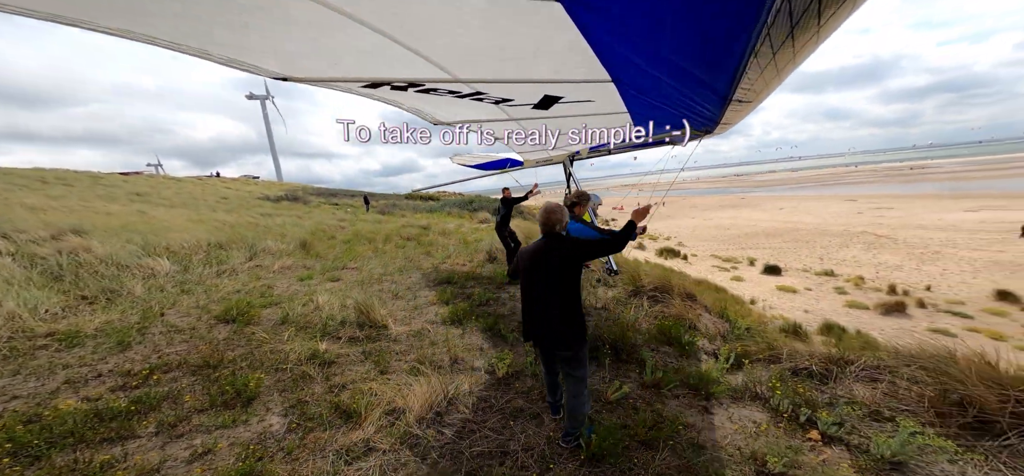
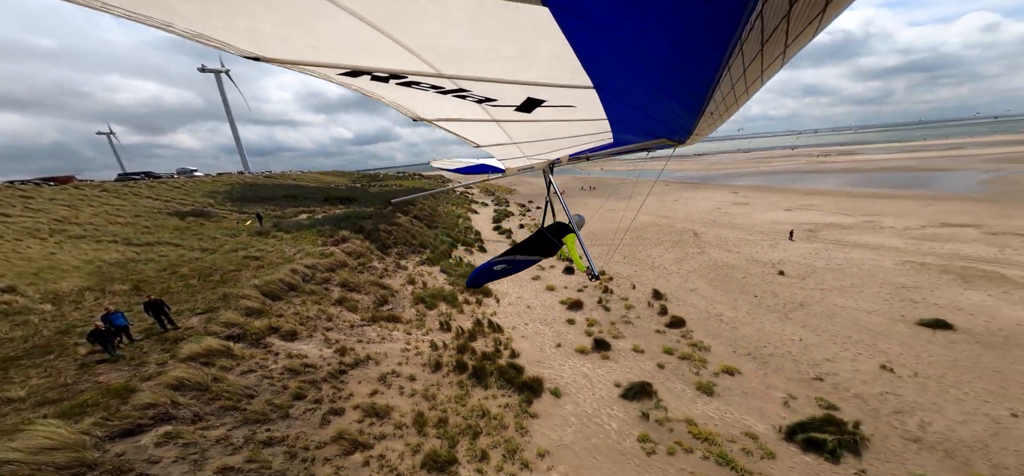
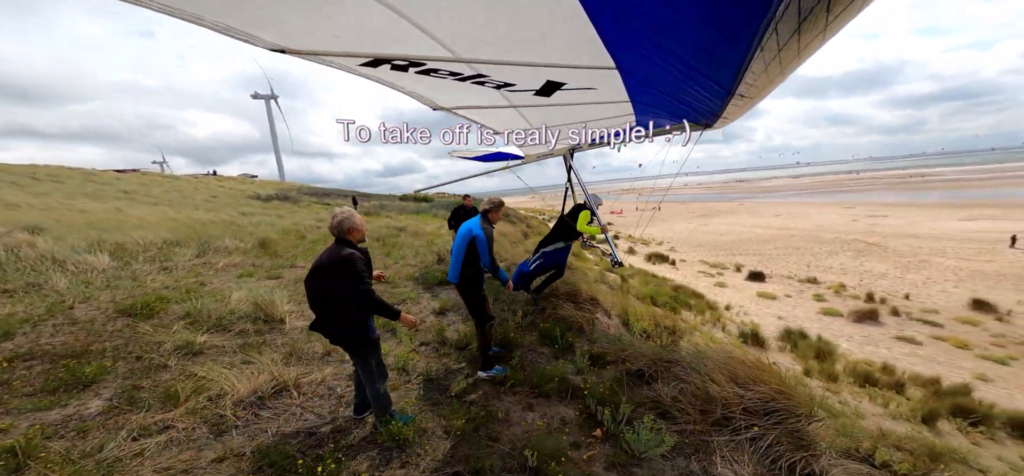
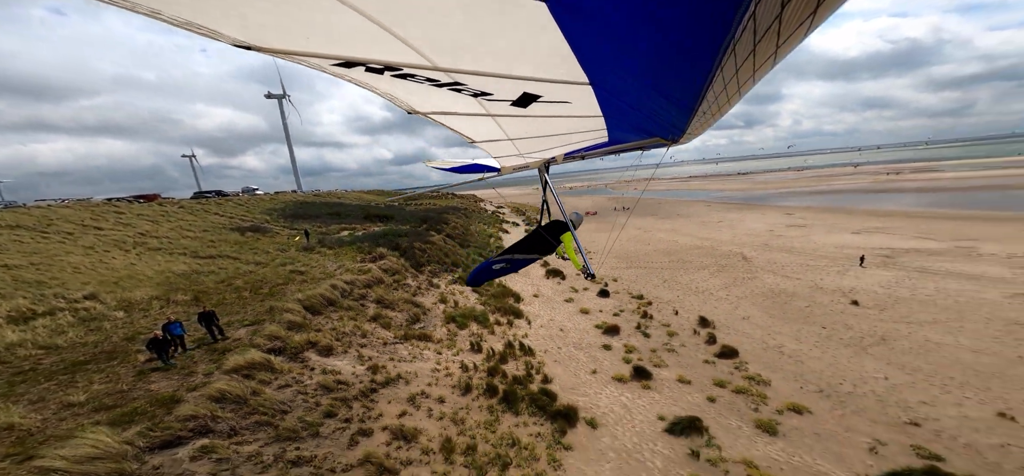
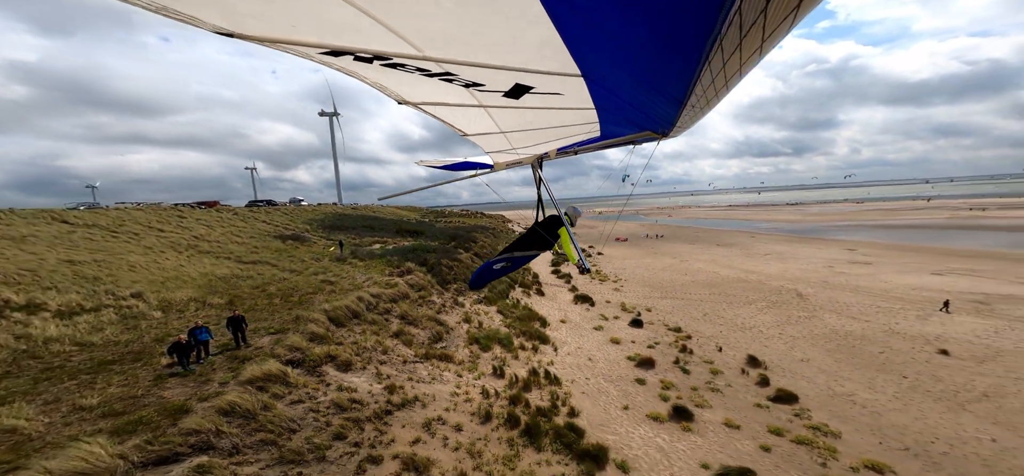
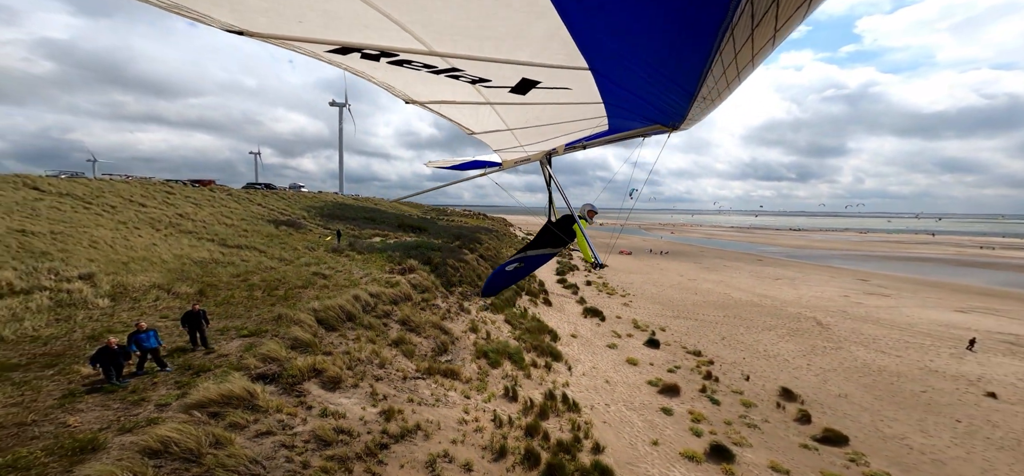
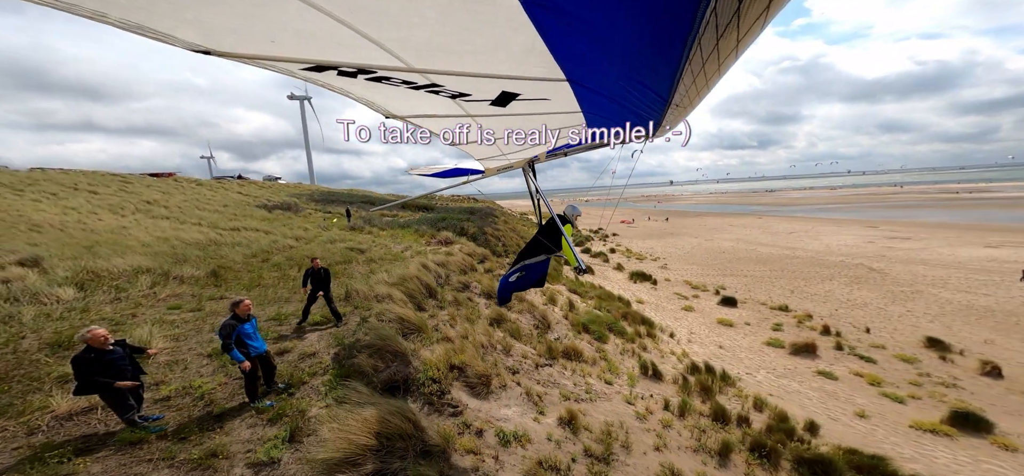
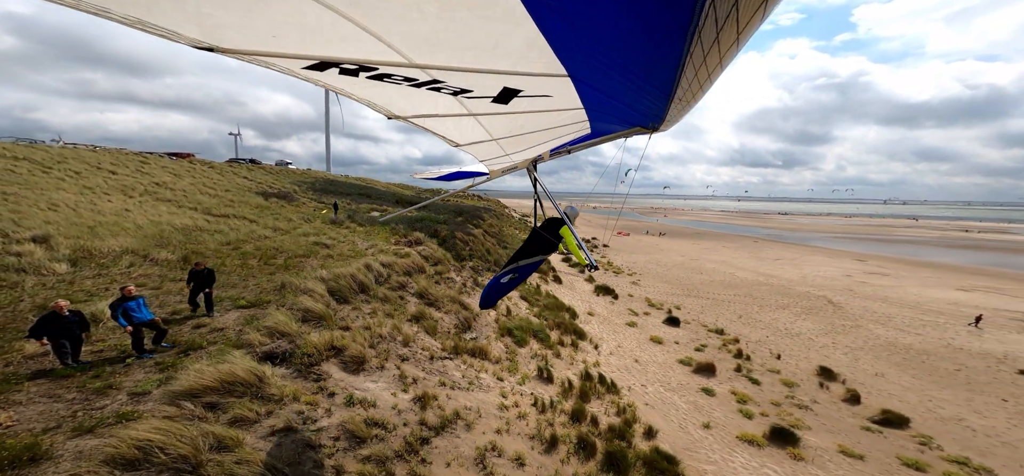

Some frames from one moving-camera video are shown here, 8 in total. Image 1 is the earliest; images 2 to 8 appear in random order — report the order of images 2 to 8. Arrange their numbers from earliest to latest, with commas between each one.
3, 7, 8, 6, 5, 4, 2
